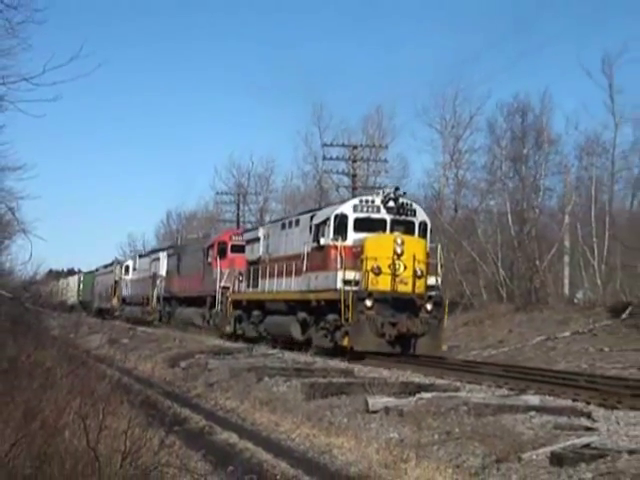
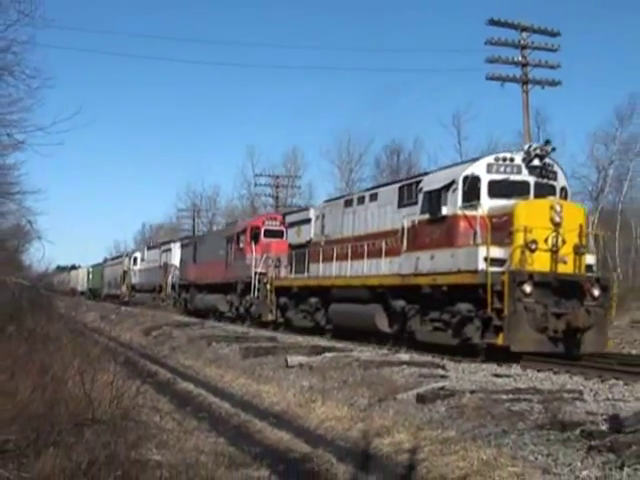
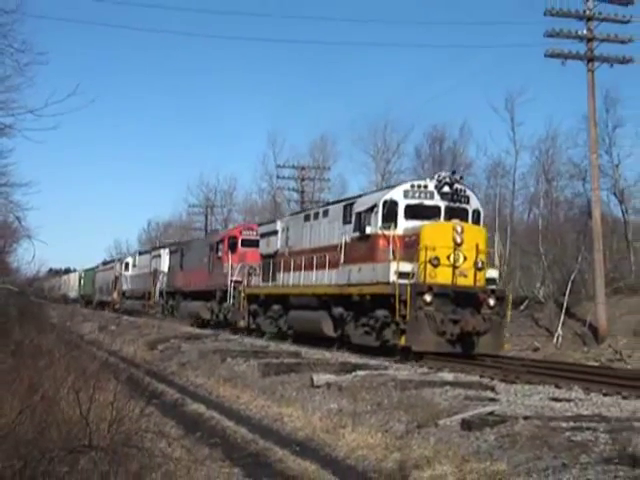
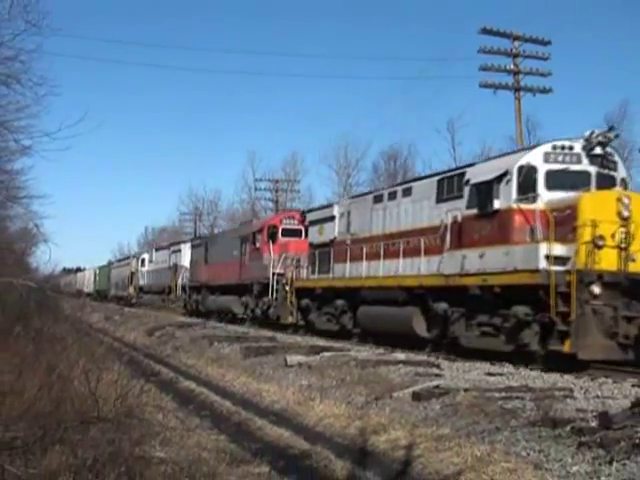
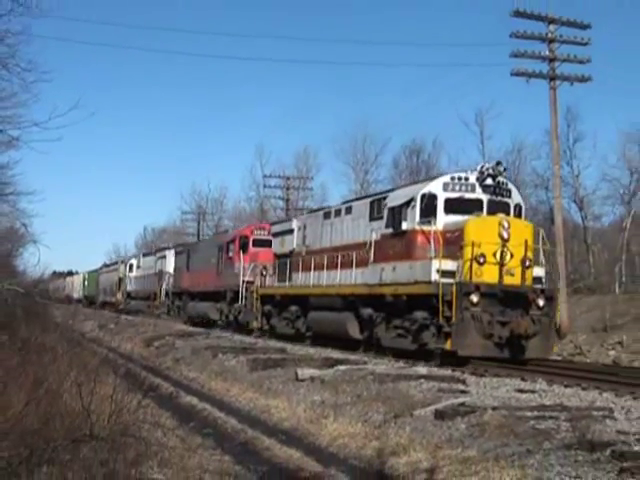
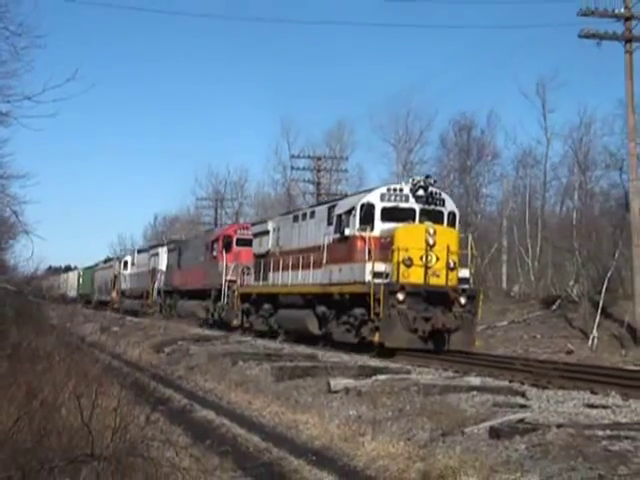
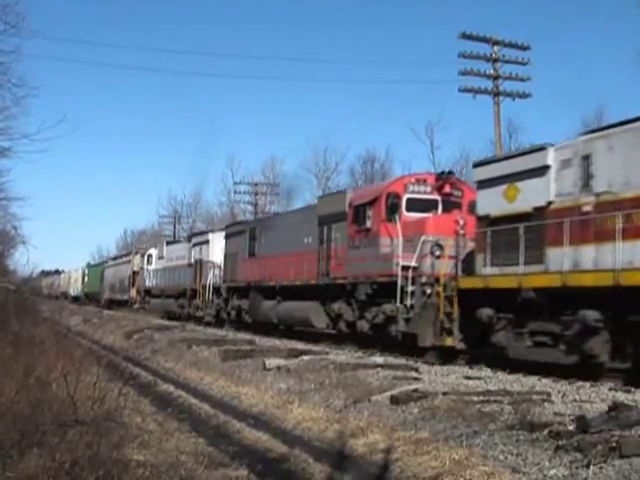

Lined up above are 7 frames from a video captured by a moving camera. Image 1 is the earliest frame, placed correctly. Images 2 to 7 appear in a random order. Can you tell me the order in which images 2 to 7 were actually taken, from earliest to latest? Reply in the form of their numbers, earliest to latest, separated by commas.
6, 3, 5, 2, 4, 7
